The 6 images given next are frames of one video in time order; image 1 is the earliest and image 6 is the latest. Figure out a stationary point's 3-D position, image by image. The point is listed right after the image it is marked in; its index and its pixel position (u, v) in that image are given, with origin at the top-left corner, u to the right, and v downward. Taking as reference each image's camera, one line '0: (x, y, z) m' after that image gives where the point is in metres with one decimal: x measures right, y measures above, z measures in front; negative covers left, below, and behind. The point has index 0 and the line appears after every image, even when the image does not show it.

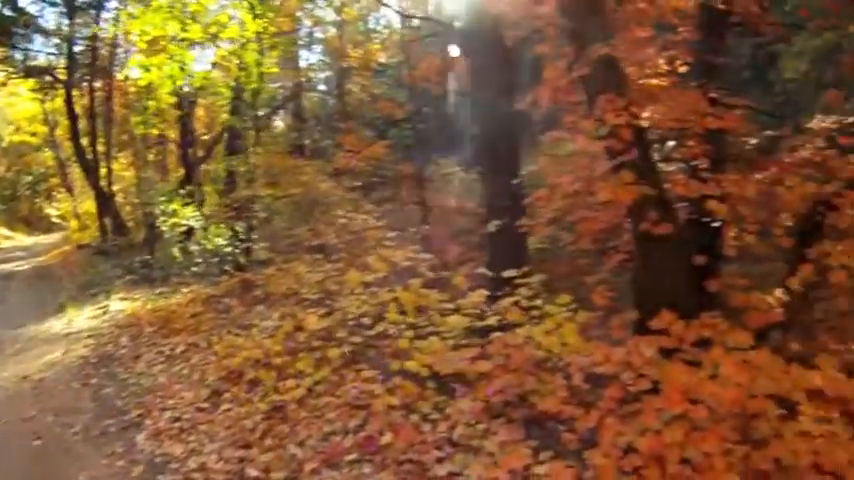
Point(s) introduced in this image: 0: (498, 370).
0: (+0.6, -1.1, +11.0) m
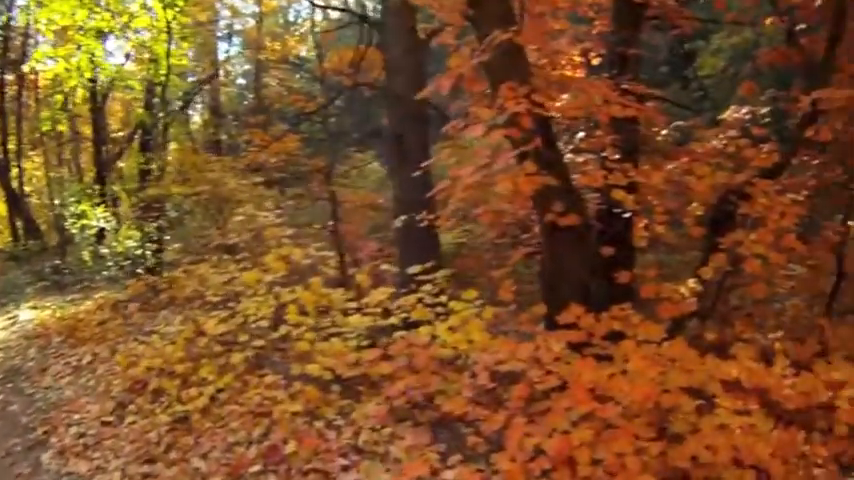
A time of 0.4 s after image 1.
0: (-0.2, -1.0, +10.4) m
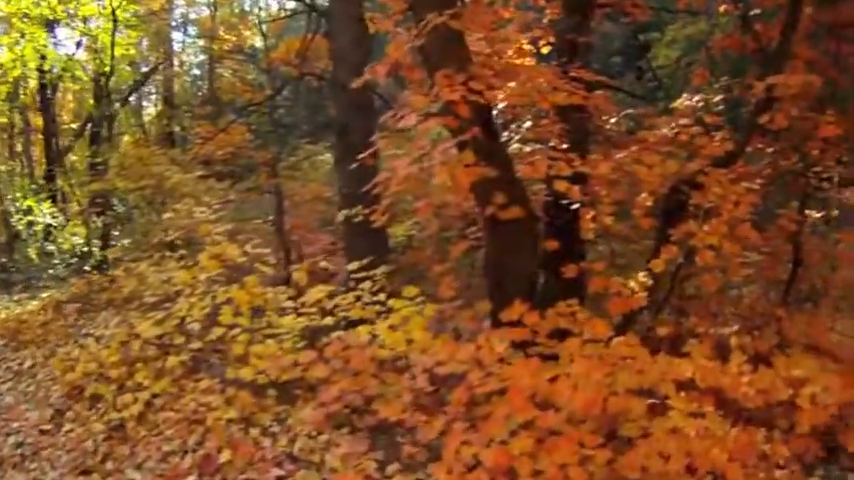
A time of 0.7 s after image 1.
0: (-0.7, -1.0, +9.7) m
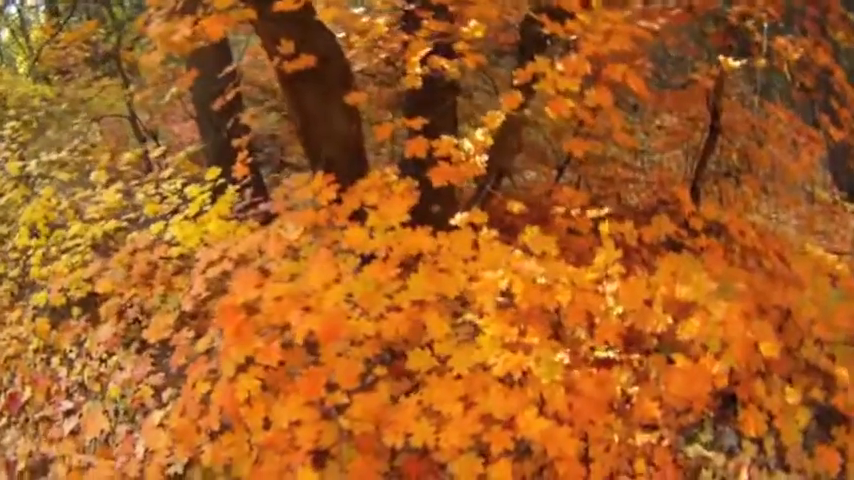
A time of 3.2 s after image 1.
0: (-1.8, -0.1, +7.4) m
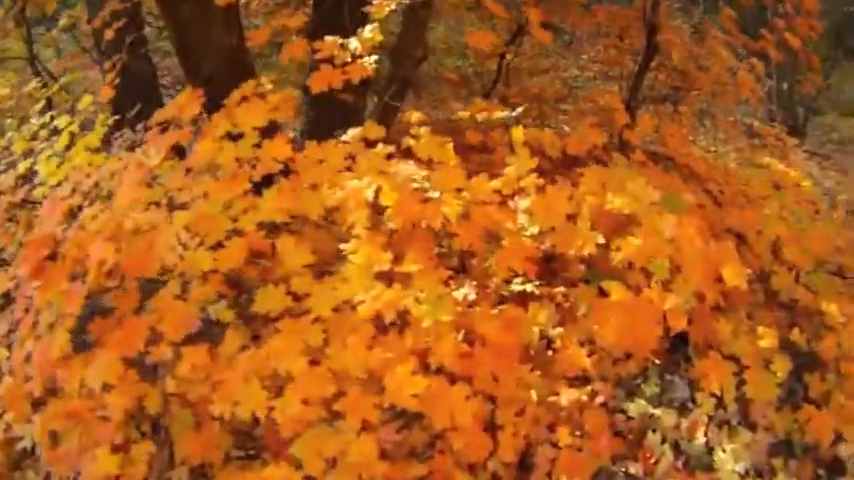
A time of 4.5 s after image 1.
0: (-2.3, +0.2, +6.3) m
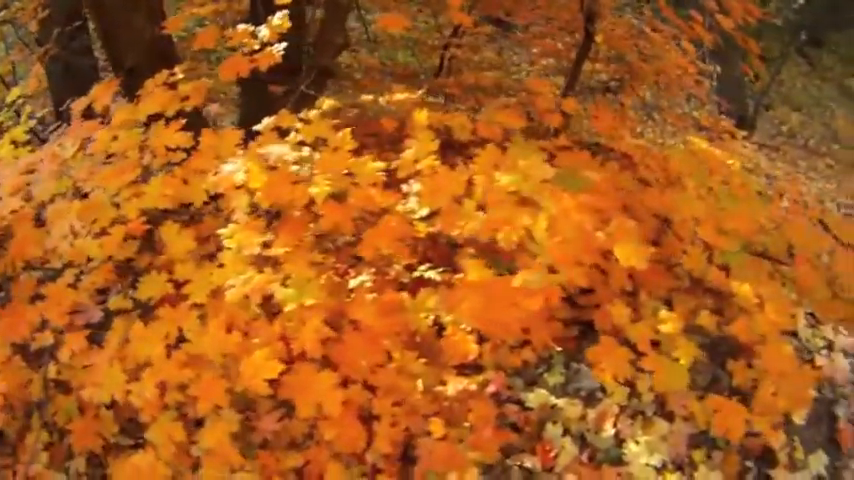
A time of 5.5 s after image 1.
0: (-2.7, +0.2, +6.1) m
